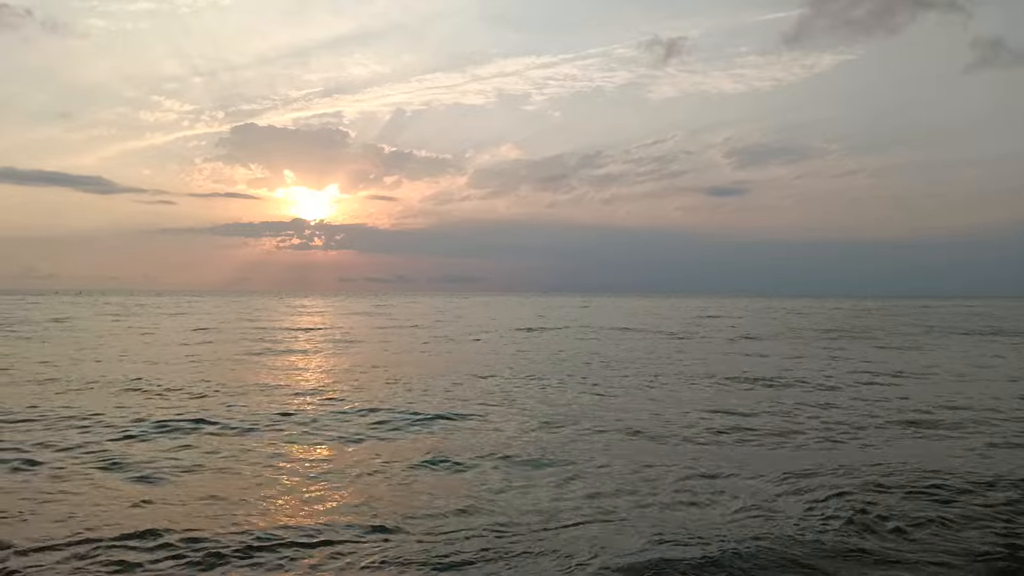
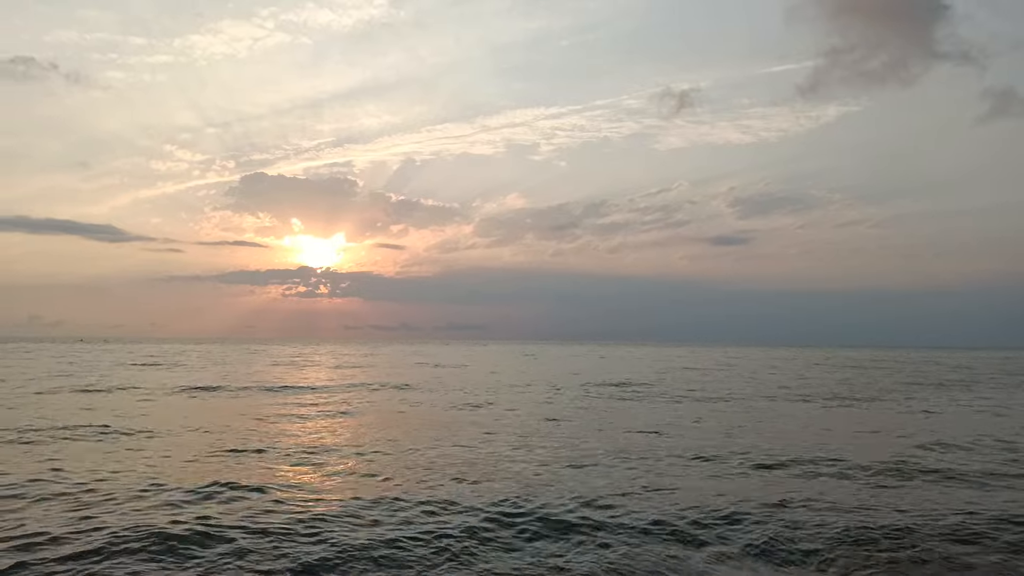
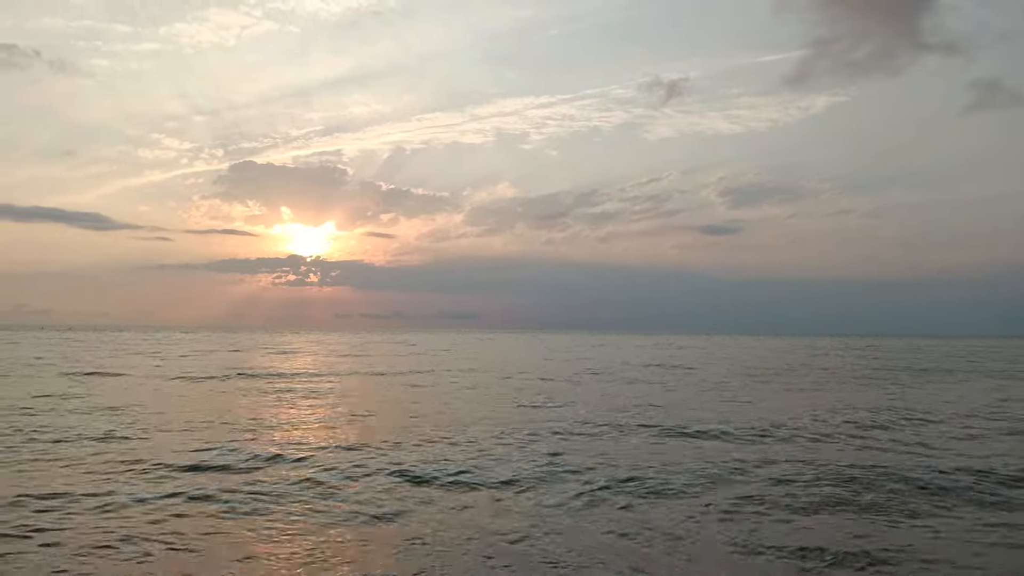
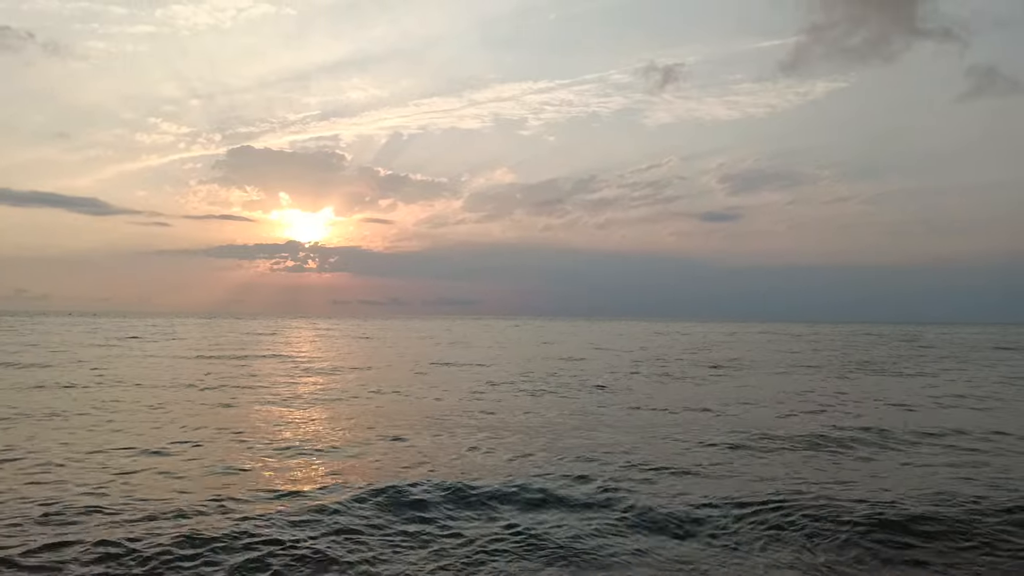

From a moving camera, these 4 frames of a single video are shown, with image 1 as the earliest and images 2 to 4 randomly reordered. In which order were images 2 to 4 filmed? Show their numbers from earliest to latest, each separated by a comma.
4, 3, 2
